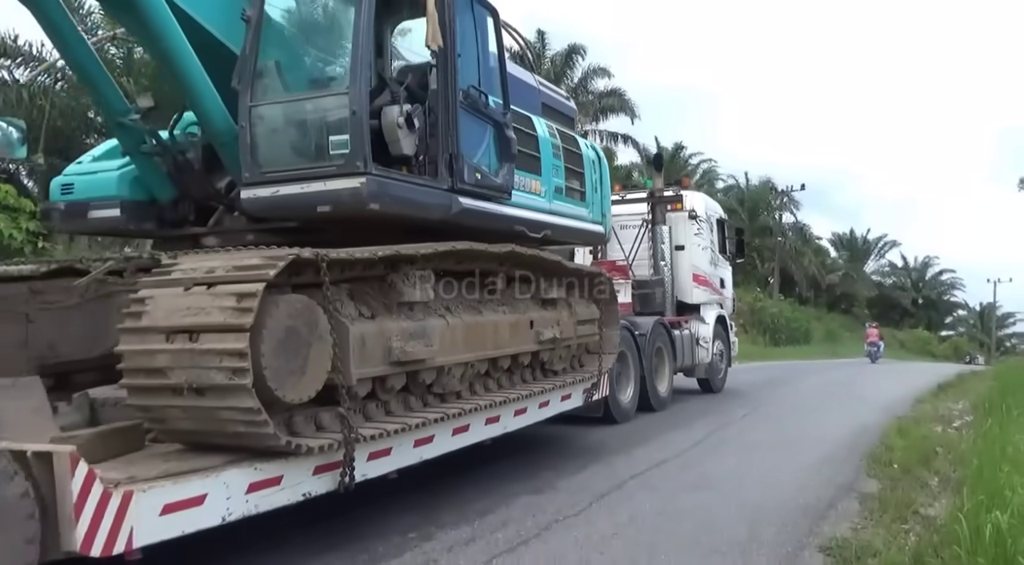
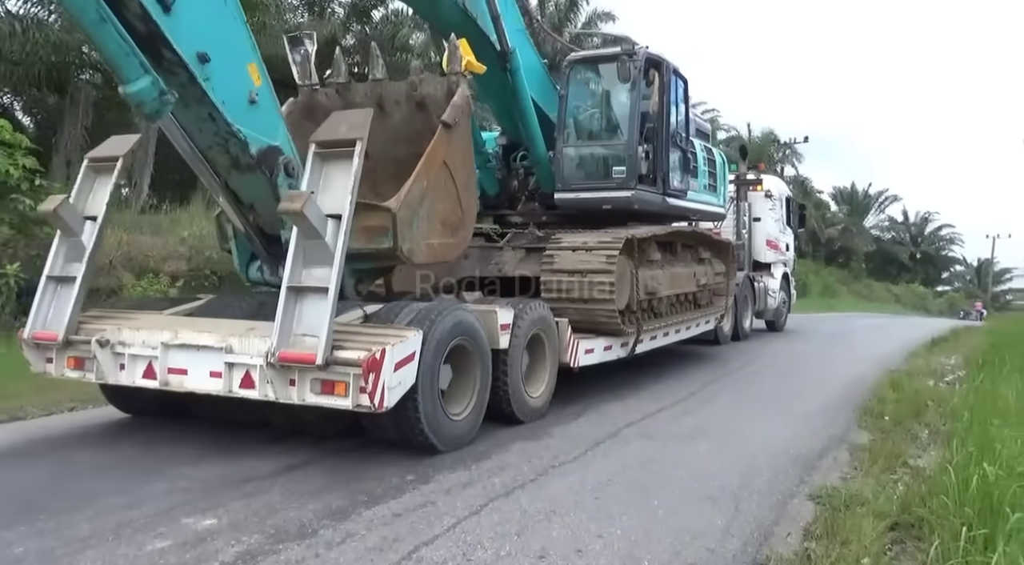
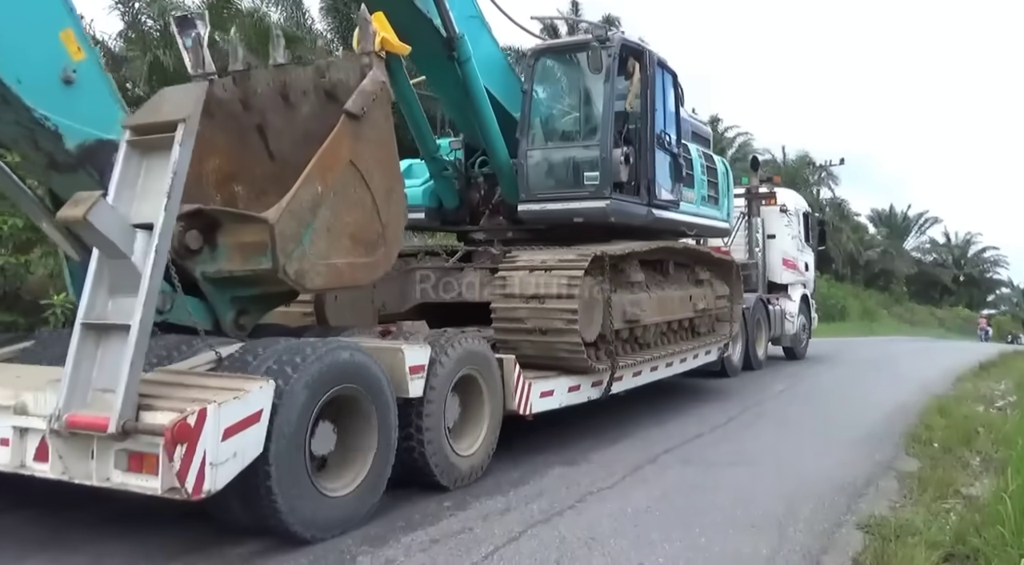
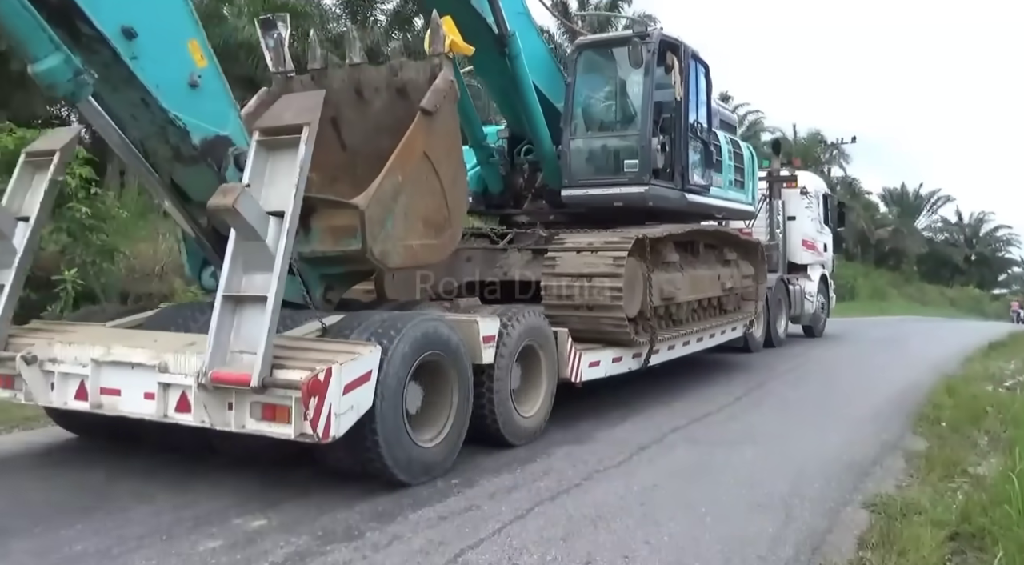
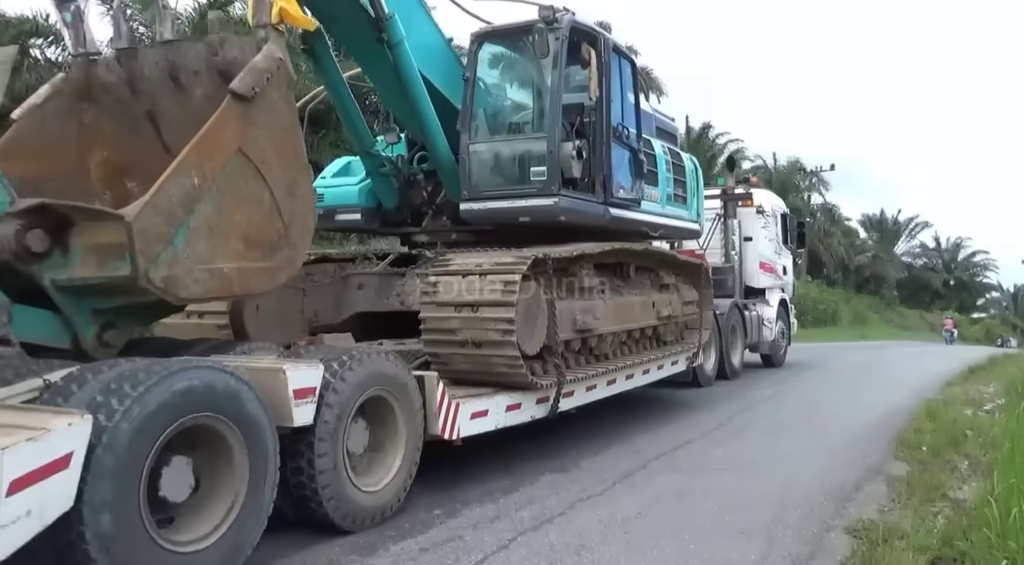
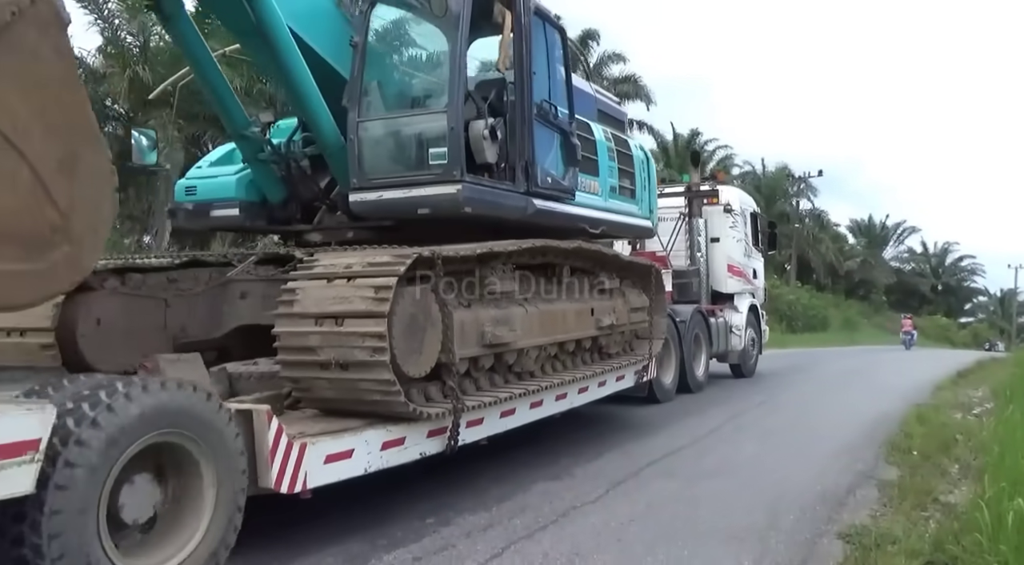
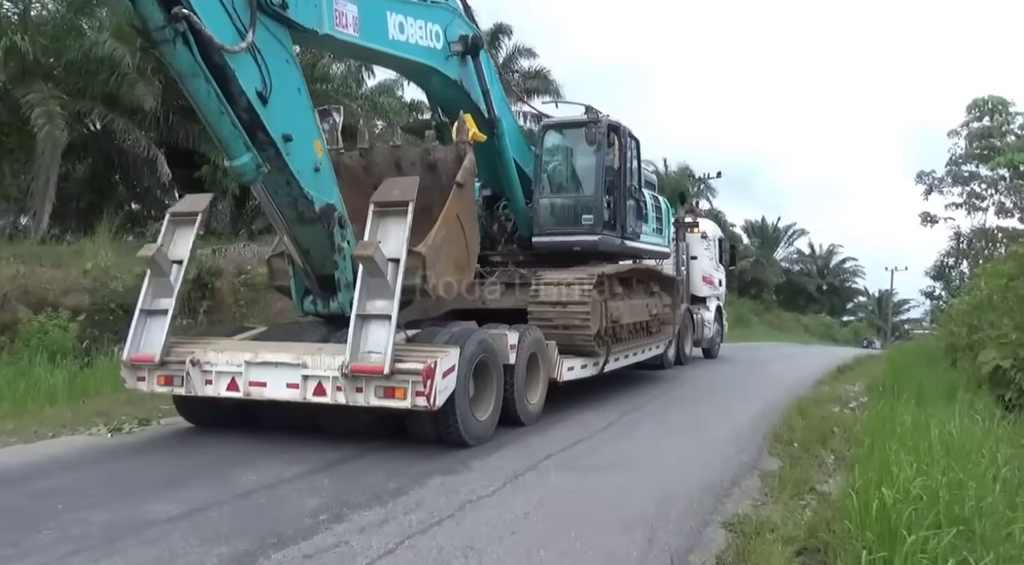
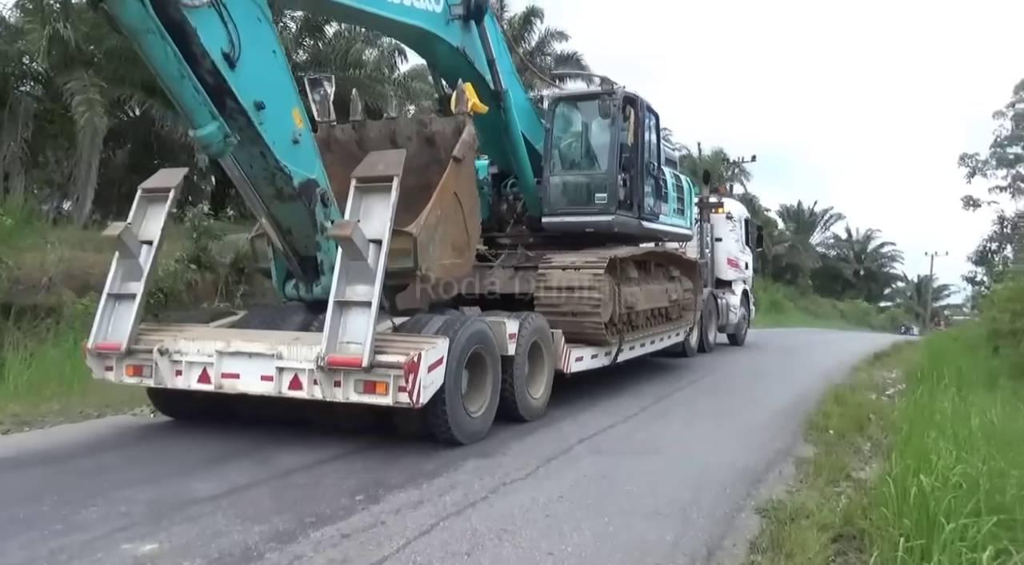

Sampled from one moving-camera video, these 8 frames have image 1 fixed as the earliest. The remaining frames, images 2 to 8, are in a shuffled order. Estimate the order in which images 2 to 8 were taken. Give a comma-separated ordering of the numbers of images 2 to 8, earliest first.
6, 5, 3, 4, 2, 8, 7
